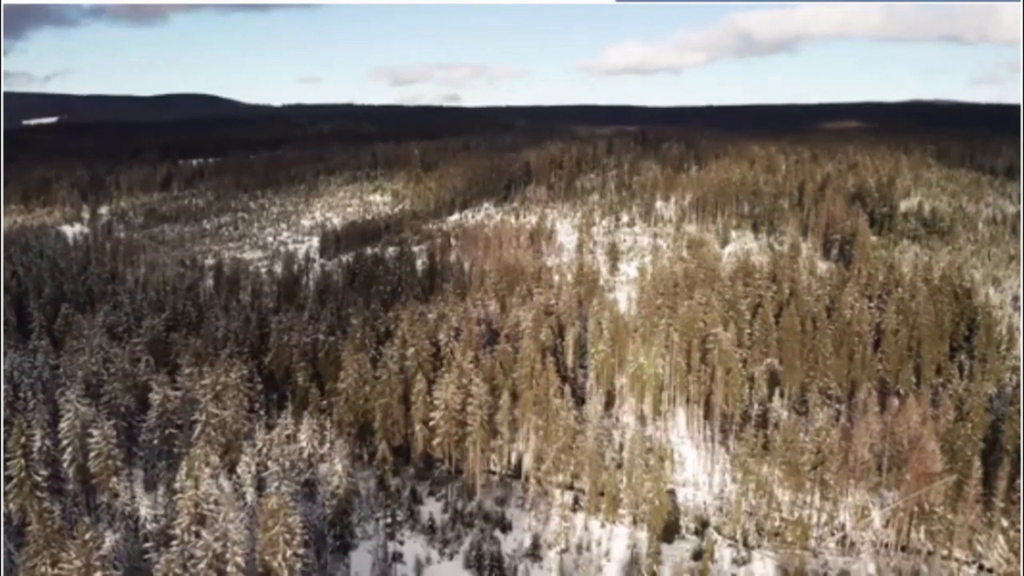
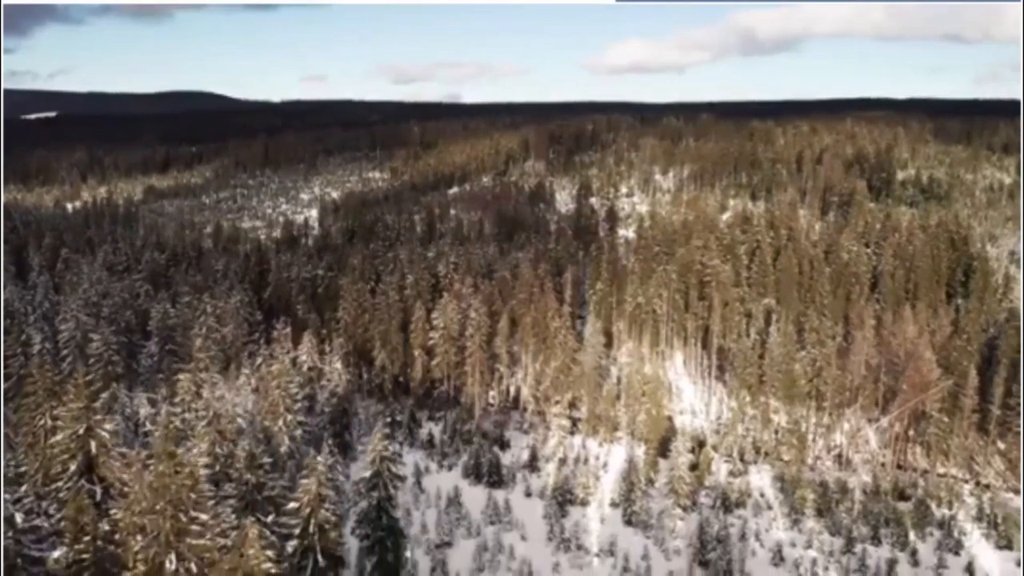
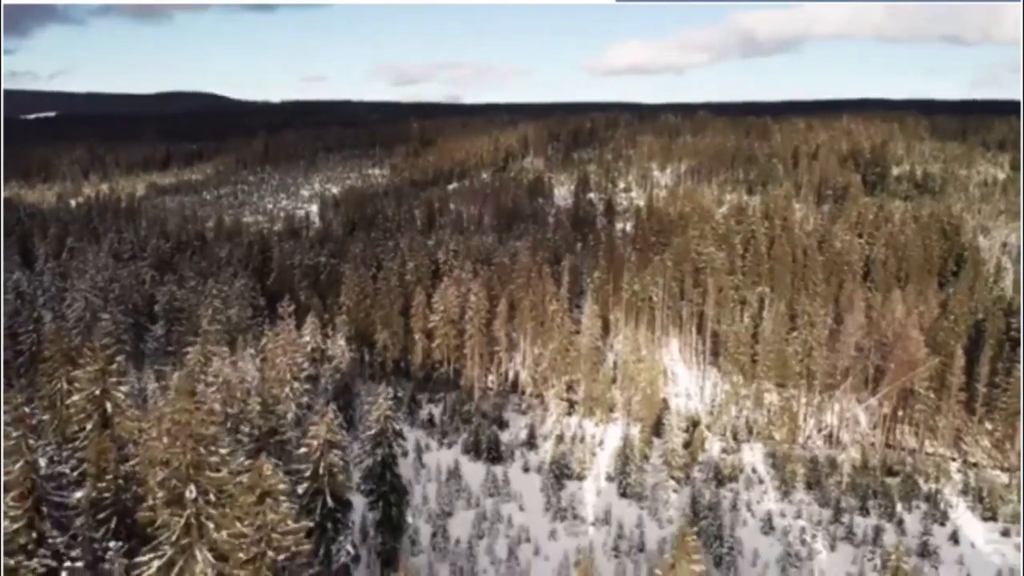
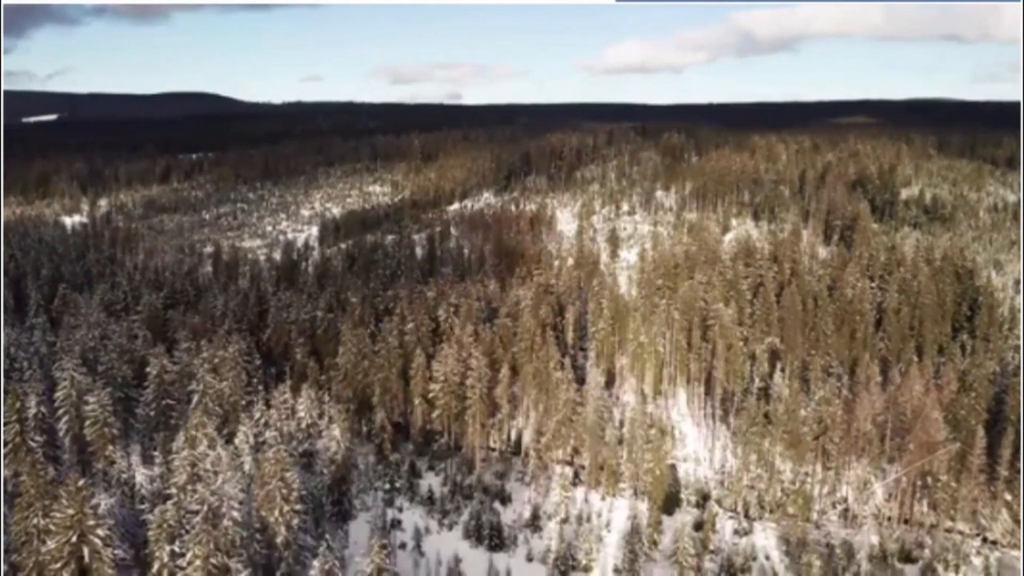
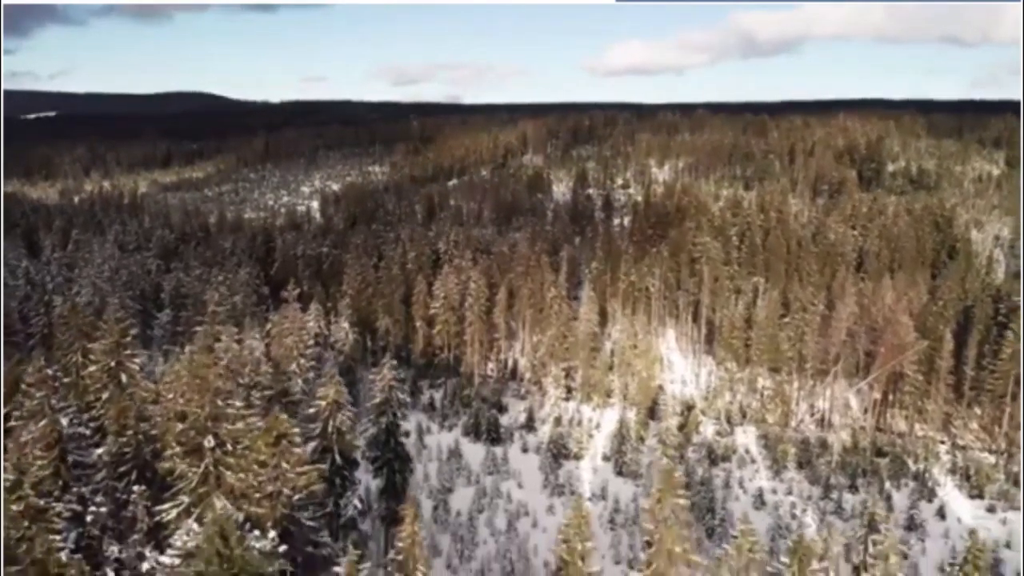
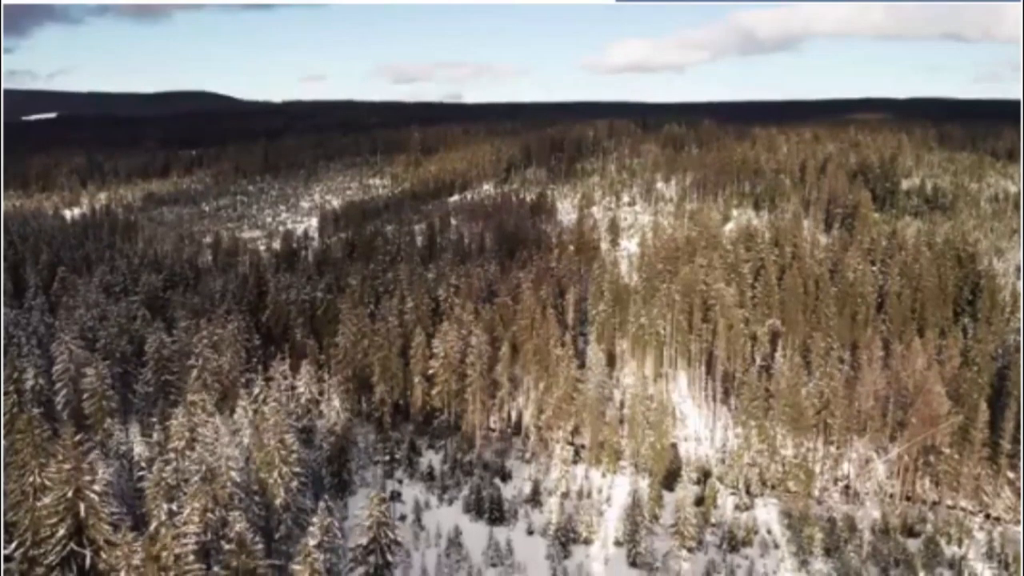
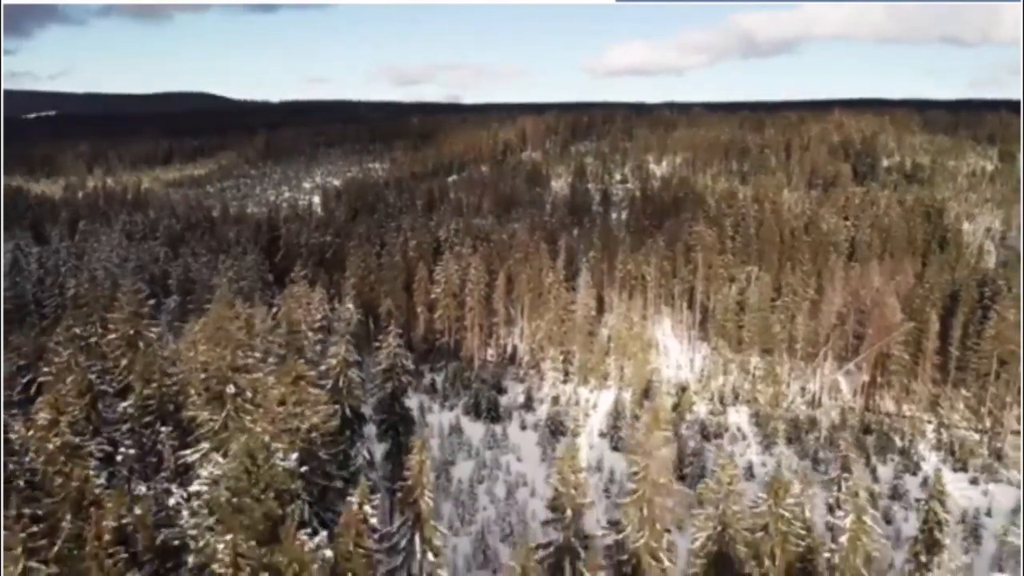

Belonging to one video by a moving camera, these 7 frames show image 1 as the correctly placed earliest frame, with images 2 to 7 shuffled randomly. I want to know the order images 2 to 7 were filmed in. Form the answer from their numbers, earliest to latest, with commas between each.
4, 6, 2, 3, 5, 7
